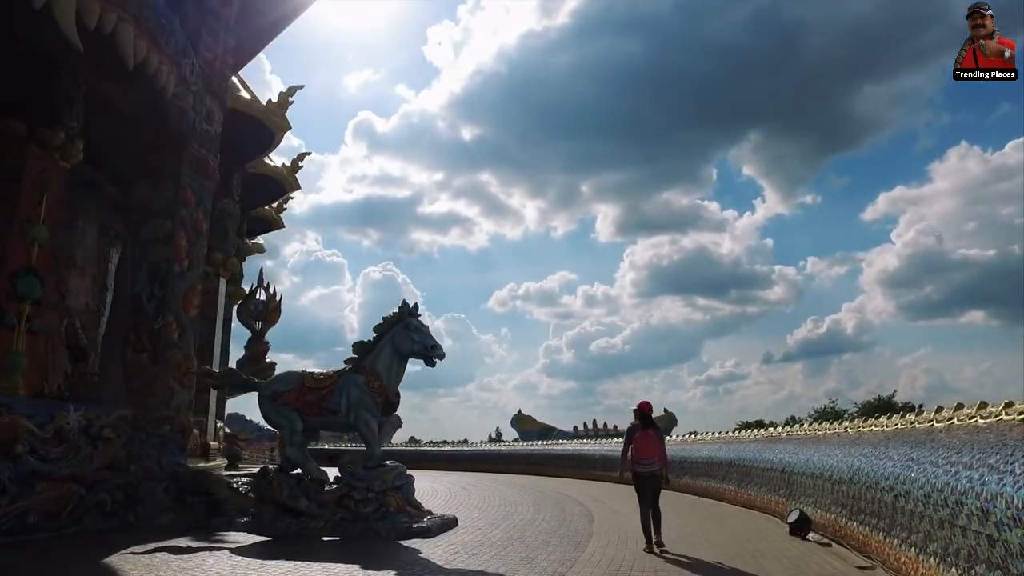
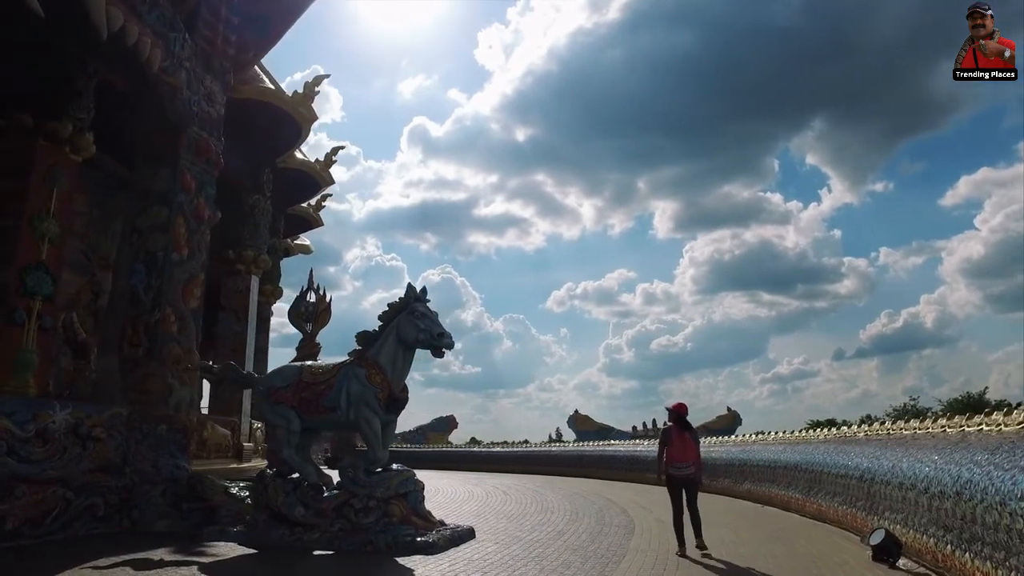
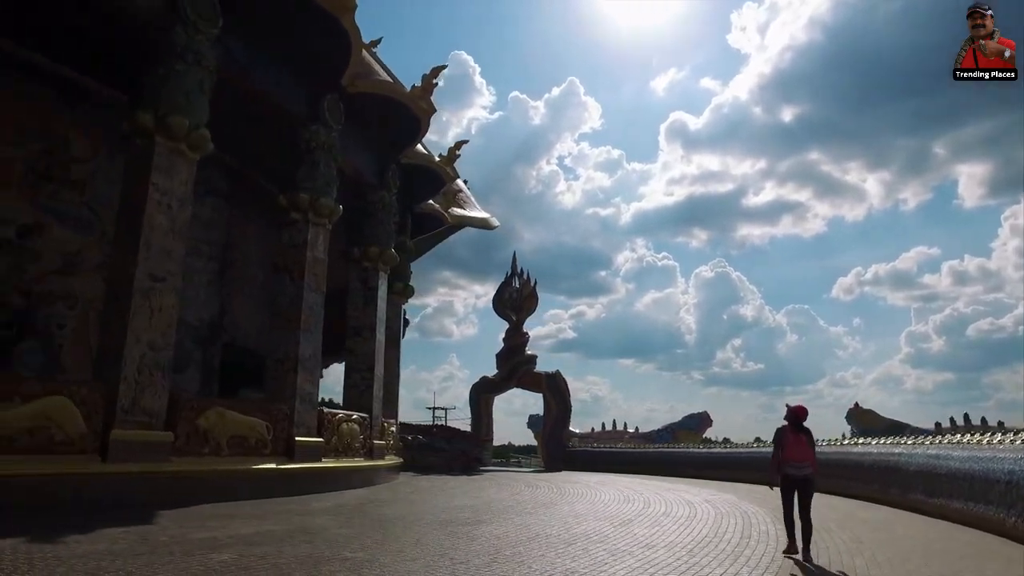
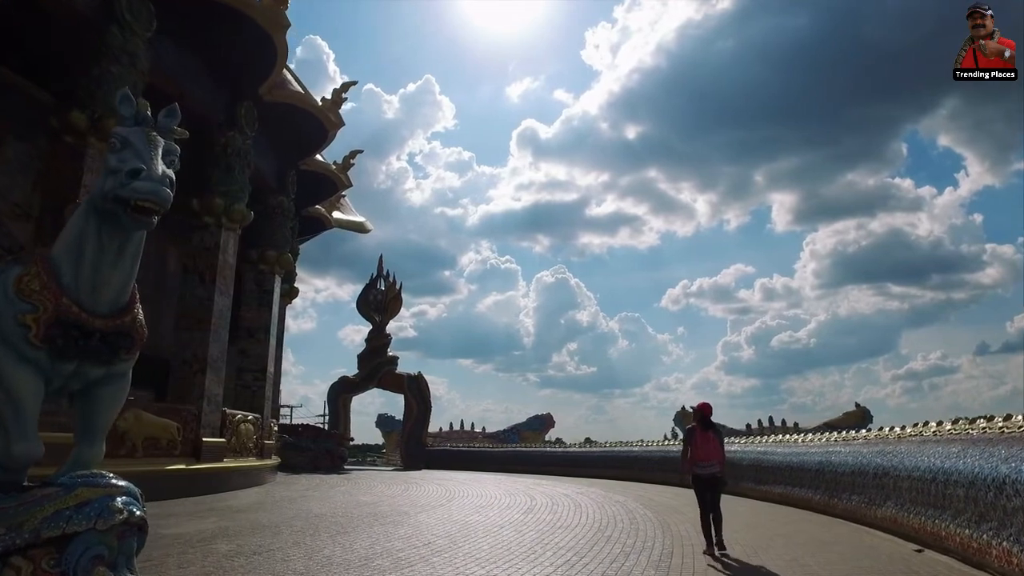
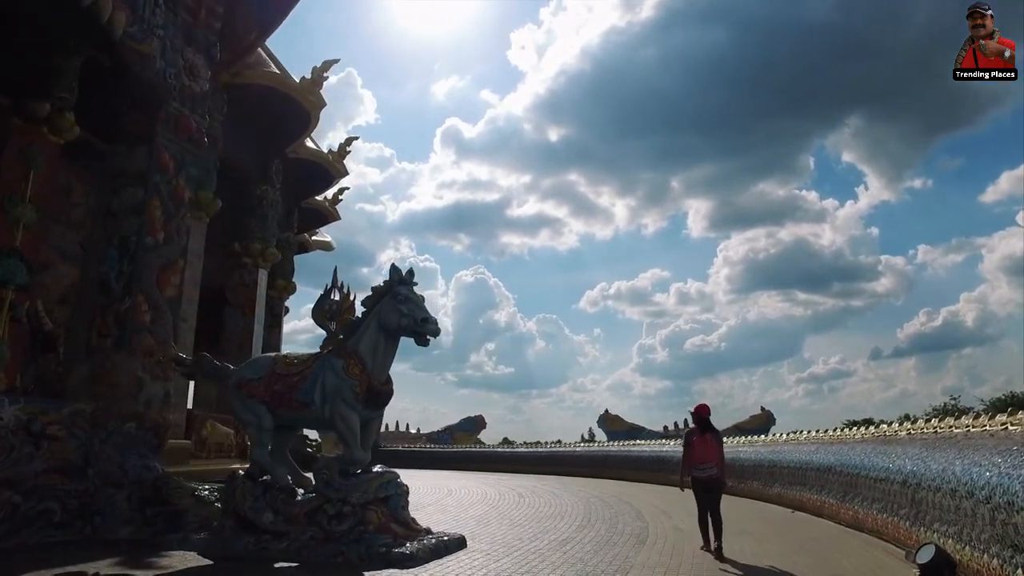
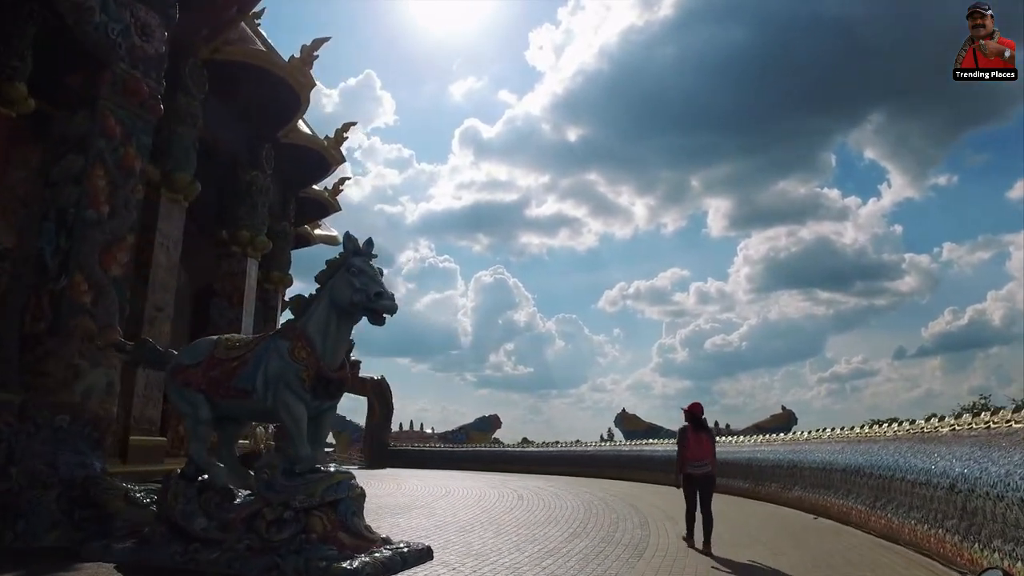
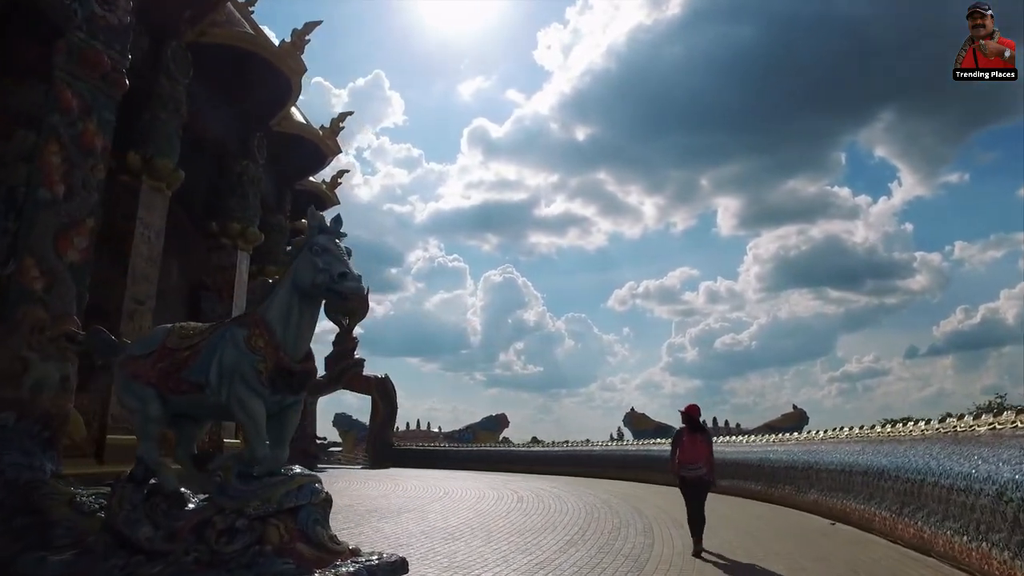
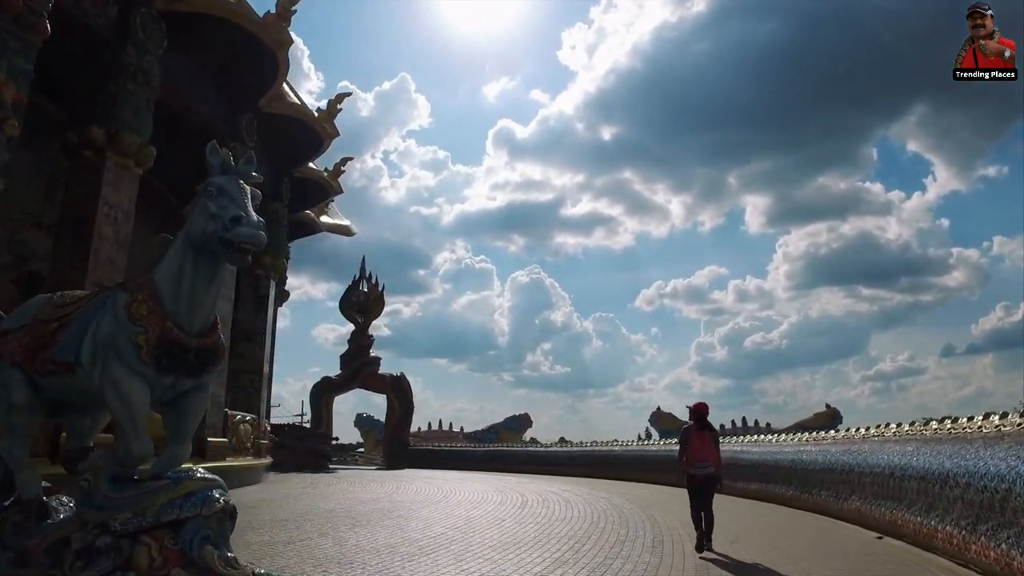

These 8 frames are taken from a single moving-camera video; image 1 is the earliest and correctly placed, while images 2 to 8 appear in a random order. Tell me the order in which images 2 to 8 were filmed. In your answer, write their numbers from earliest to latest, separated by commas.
2, 5, 6, 7, 8, 4, 3
